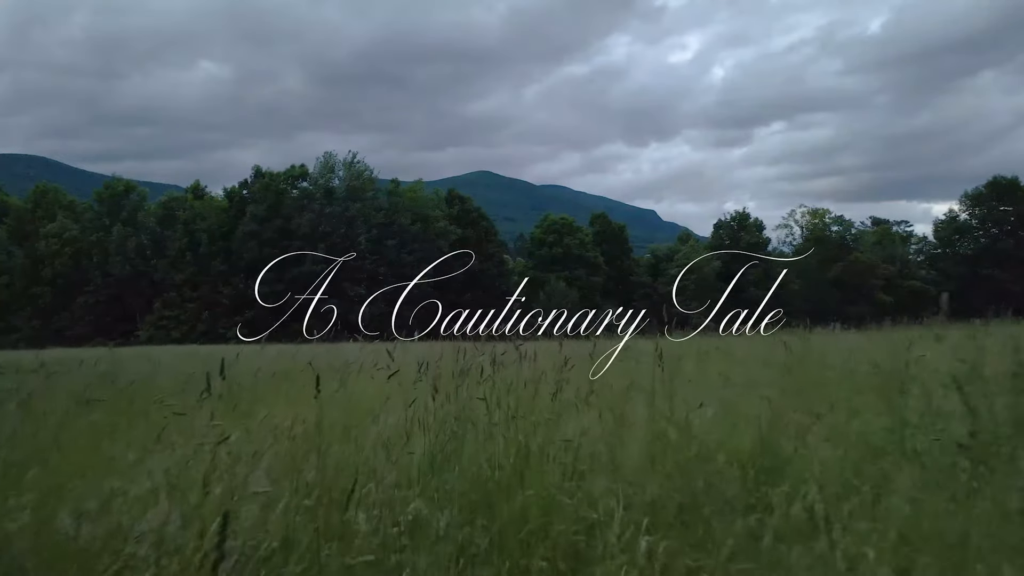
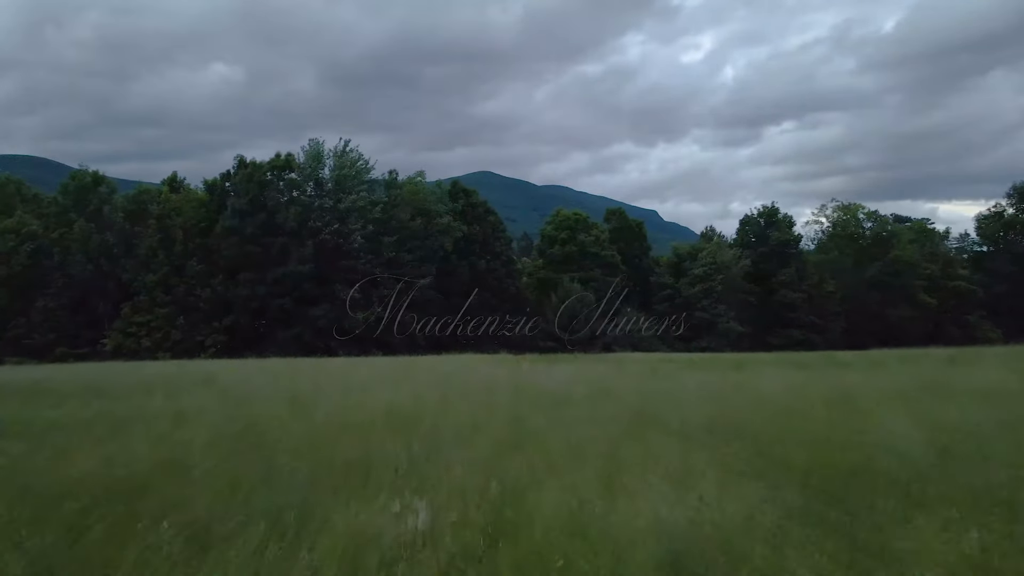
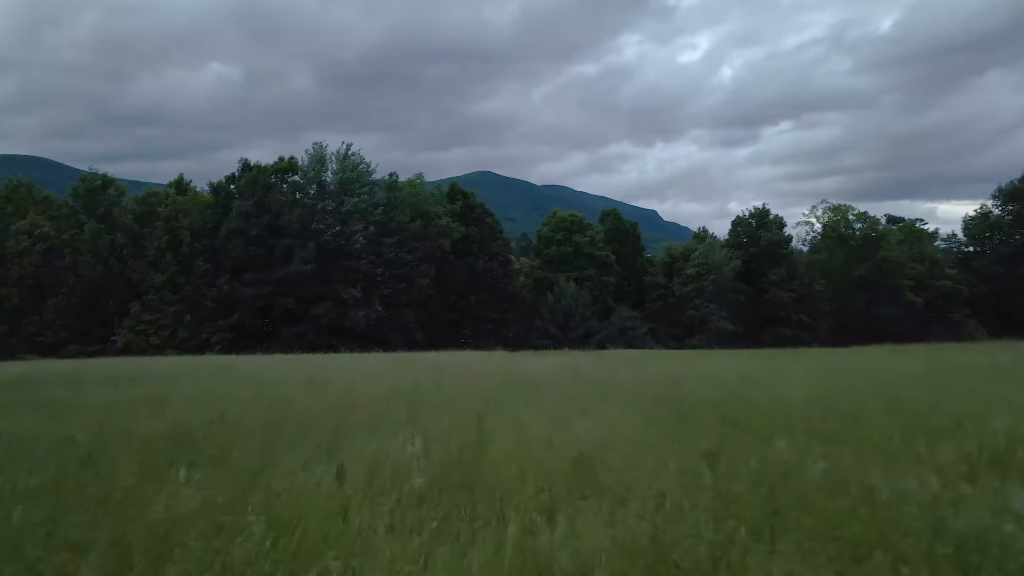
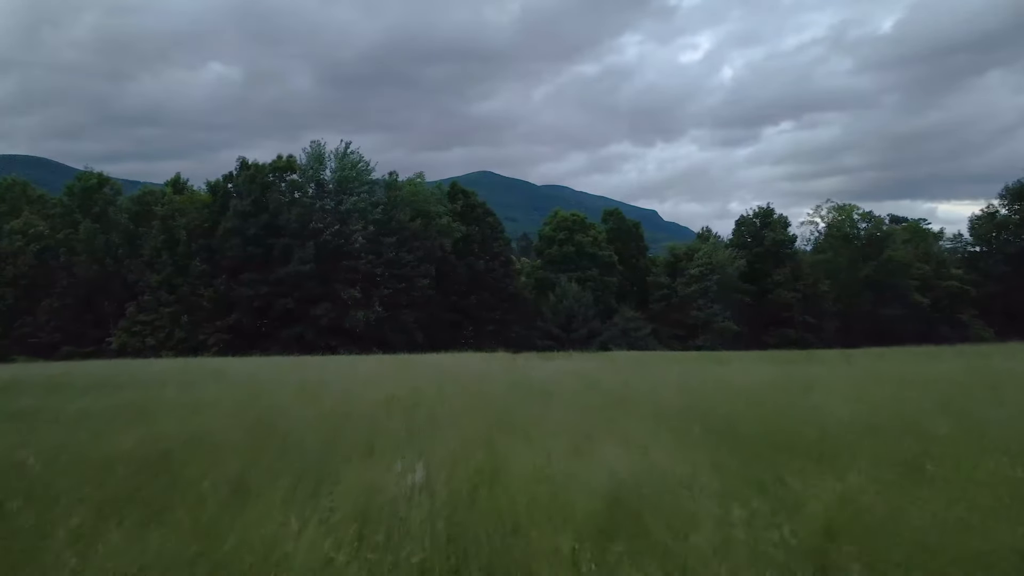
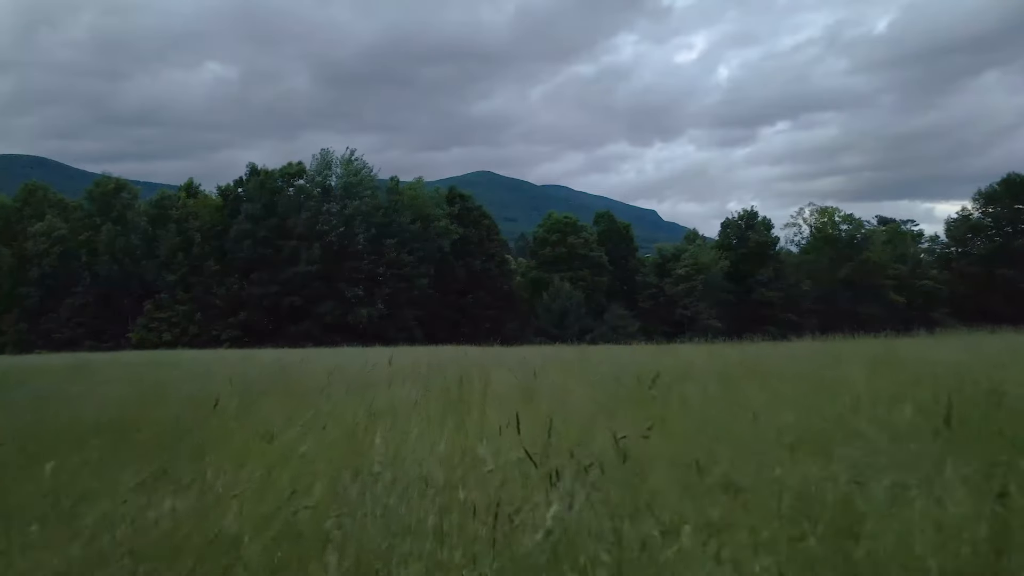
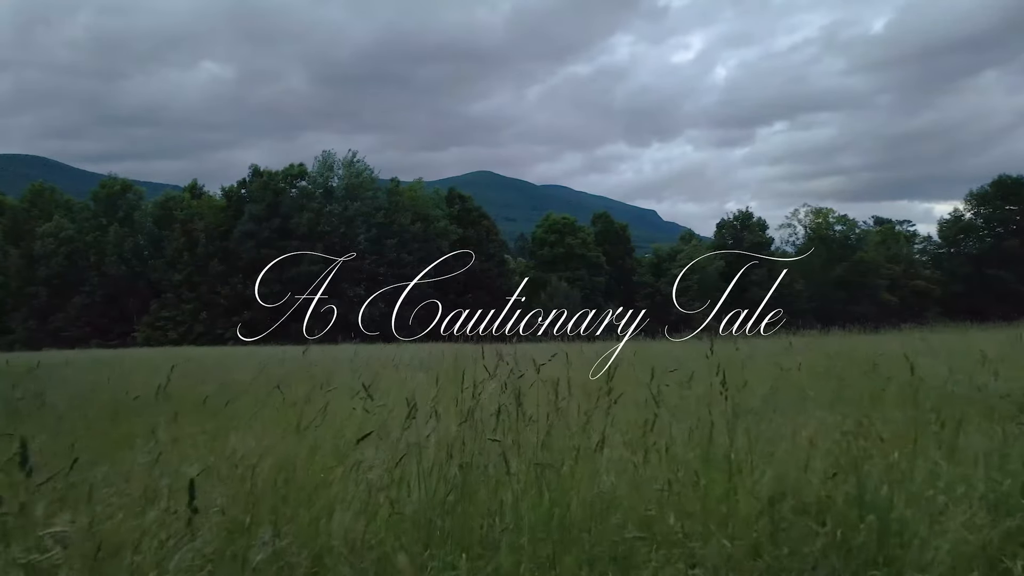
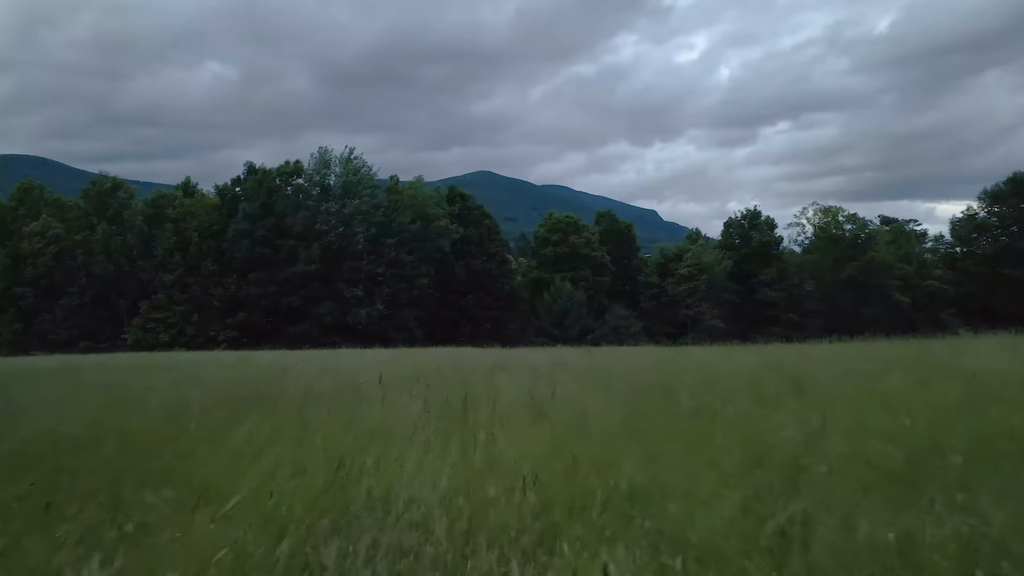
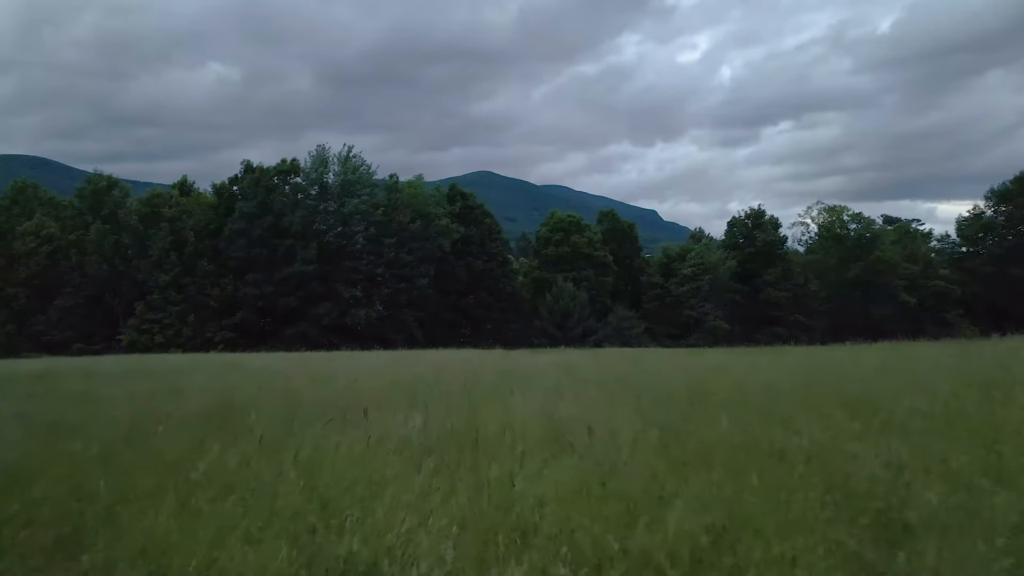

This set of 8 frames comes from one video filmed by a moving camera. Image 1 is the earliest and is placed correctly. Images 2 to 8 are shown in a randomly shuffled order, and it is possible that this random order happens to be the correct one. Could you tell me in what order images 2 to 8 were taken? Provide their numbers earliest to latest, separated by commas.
6, 5, 7, 8, 3, 4, 2
